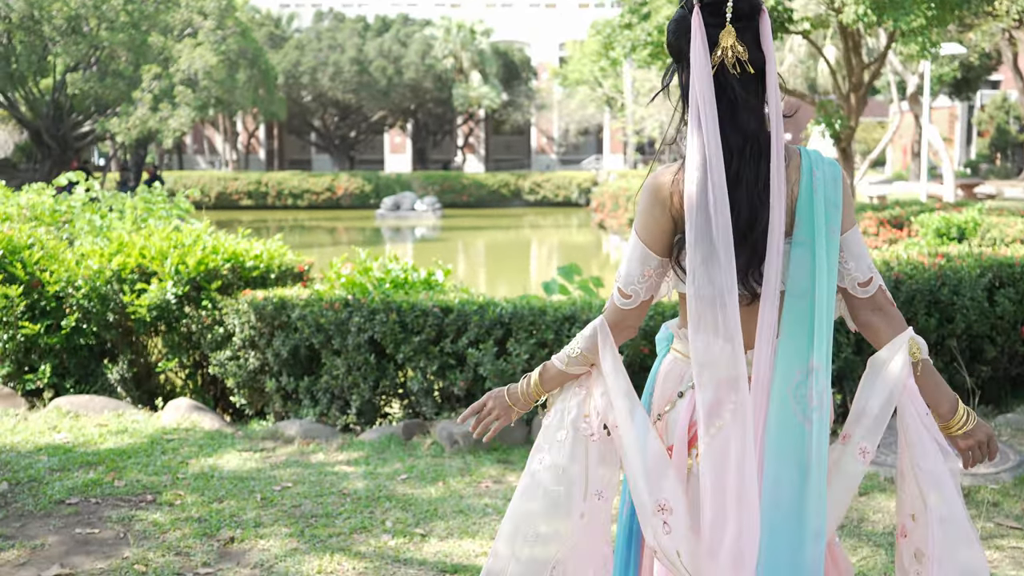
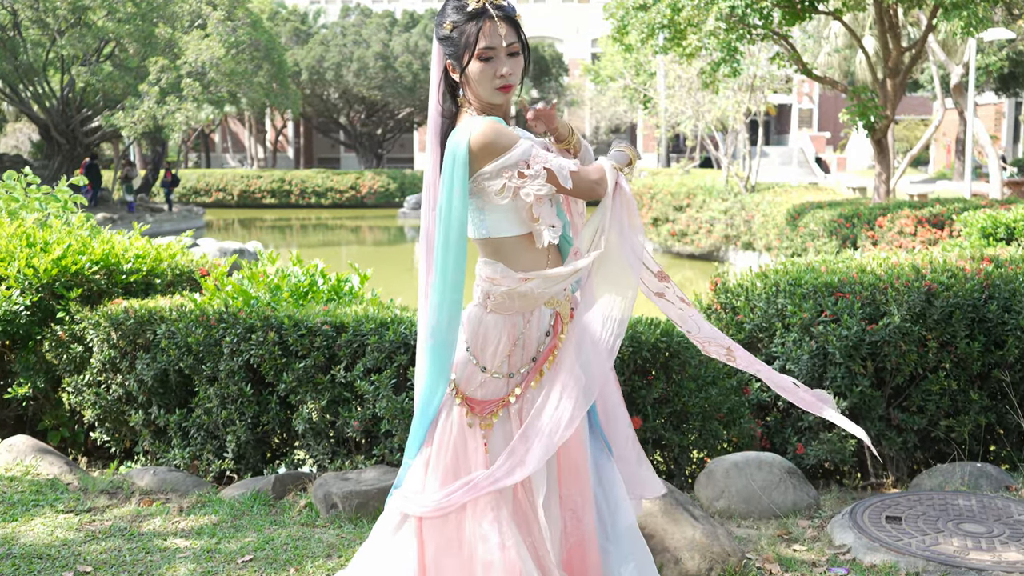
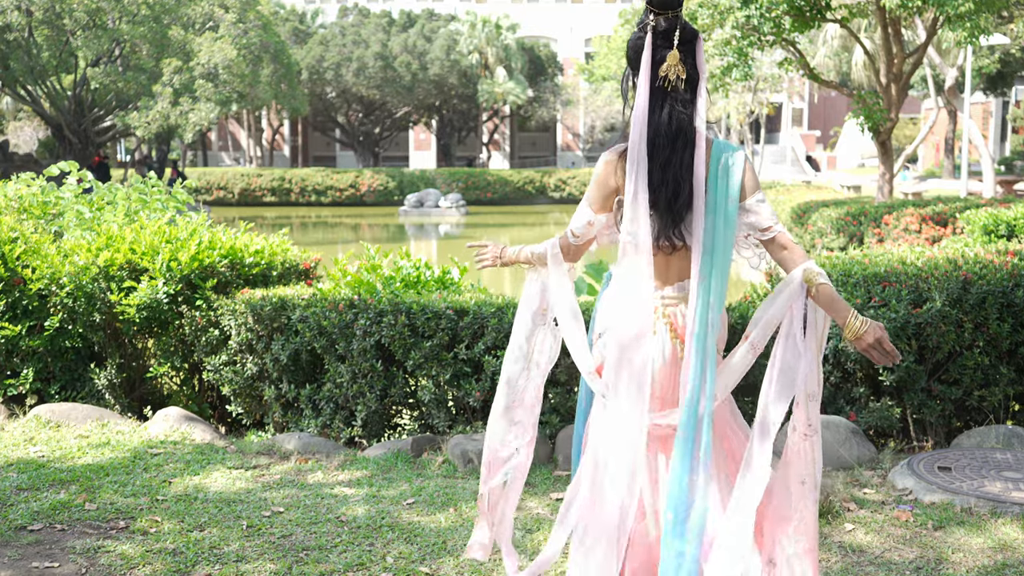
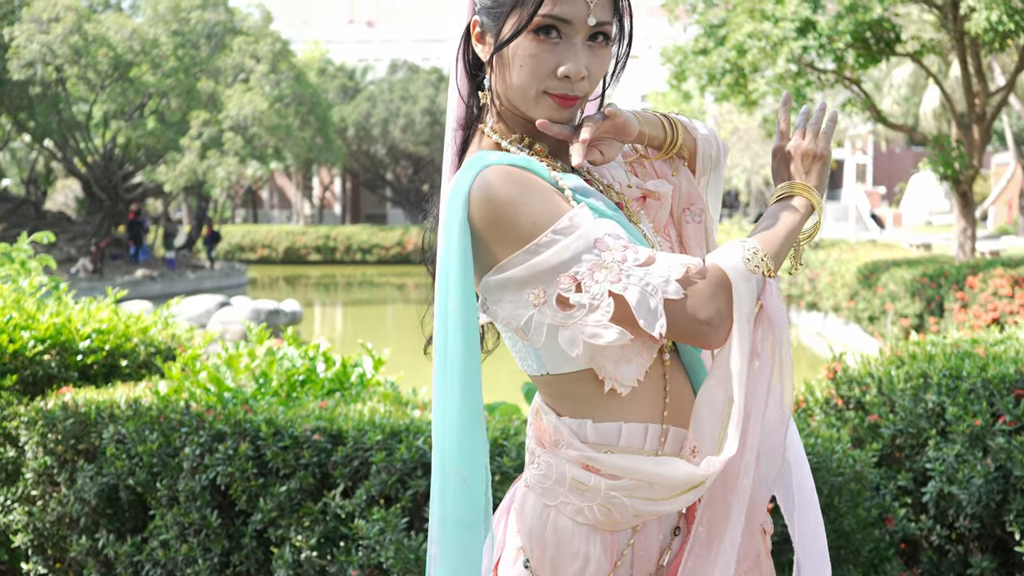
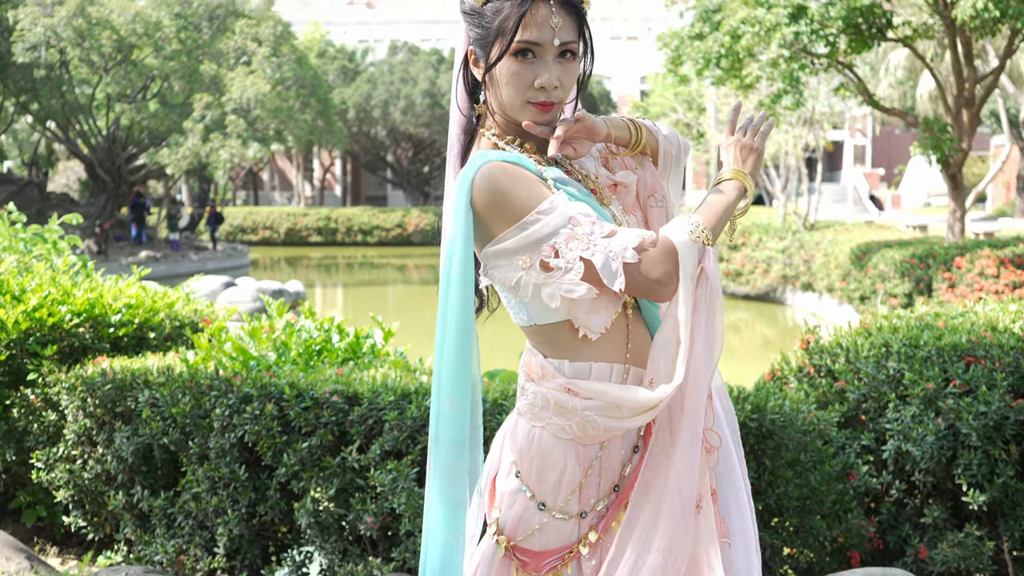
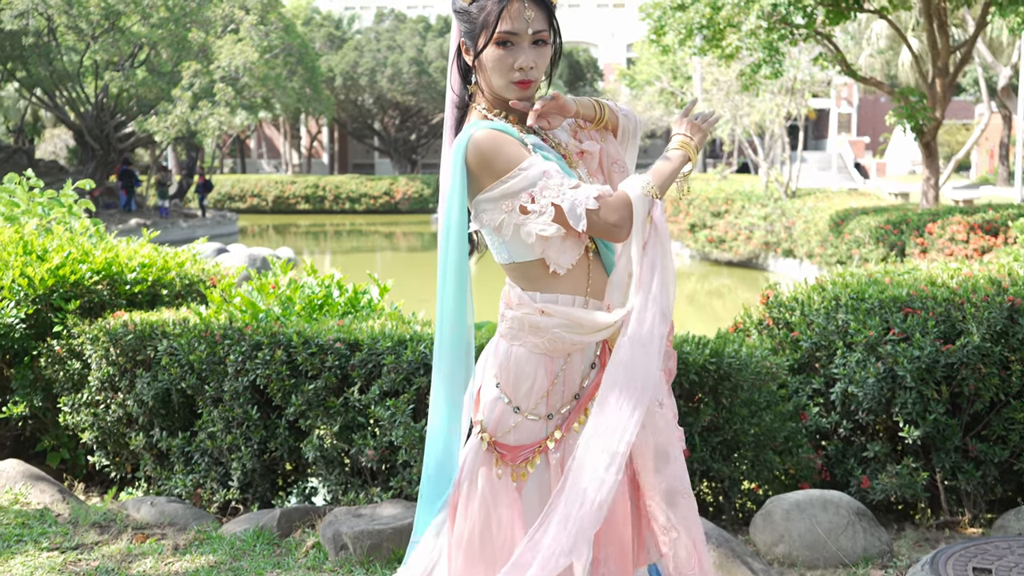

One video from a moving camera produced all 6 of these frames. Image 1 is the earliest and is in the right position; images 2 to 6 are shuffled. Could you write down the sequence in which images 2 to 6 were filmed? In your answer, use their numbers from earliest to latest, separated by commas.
3, 2, 6, 5, 4
